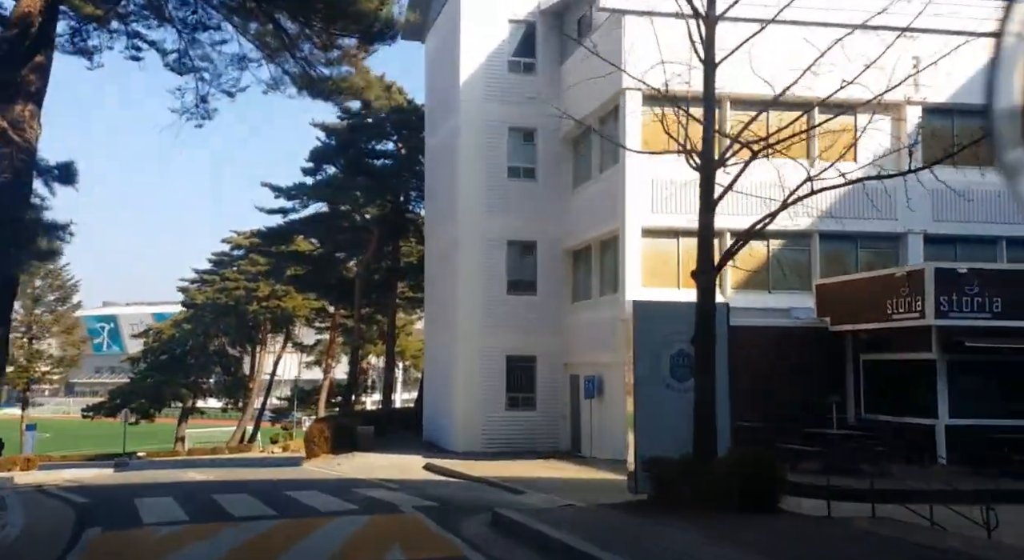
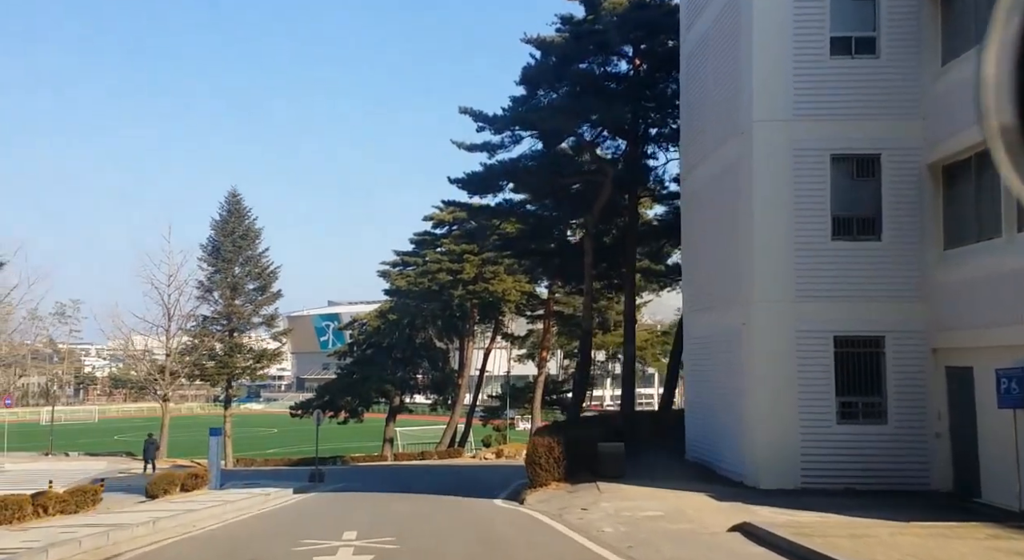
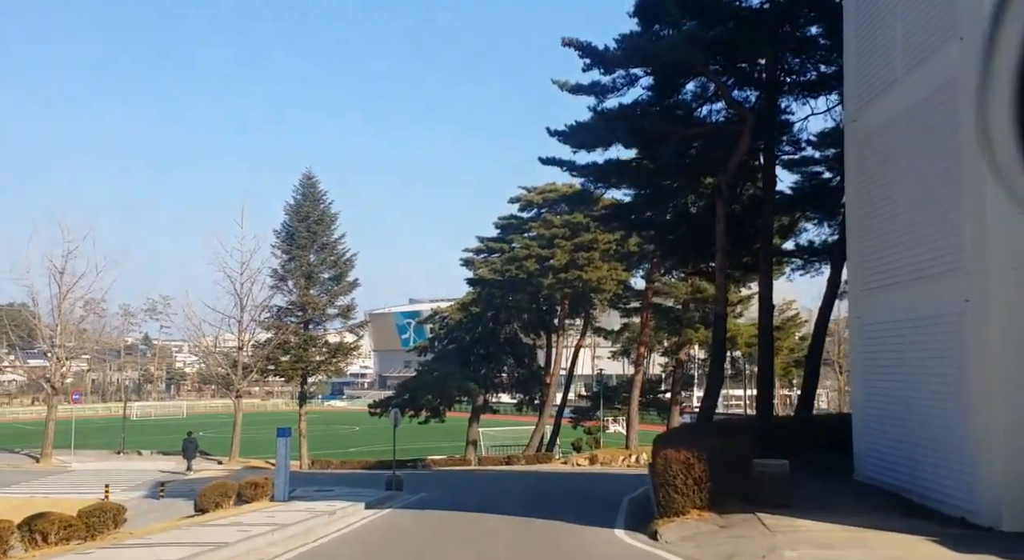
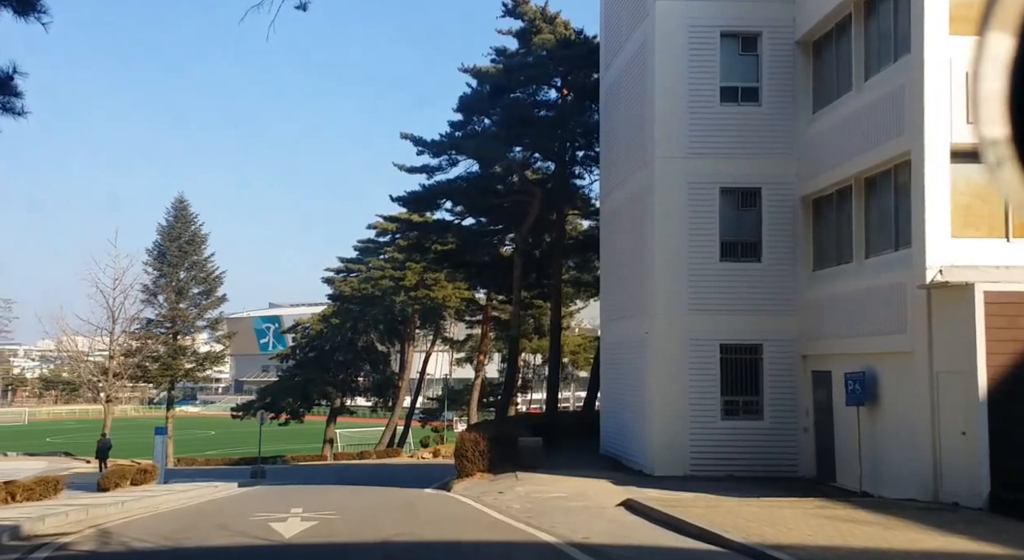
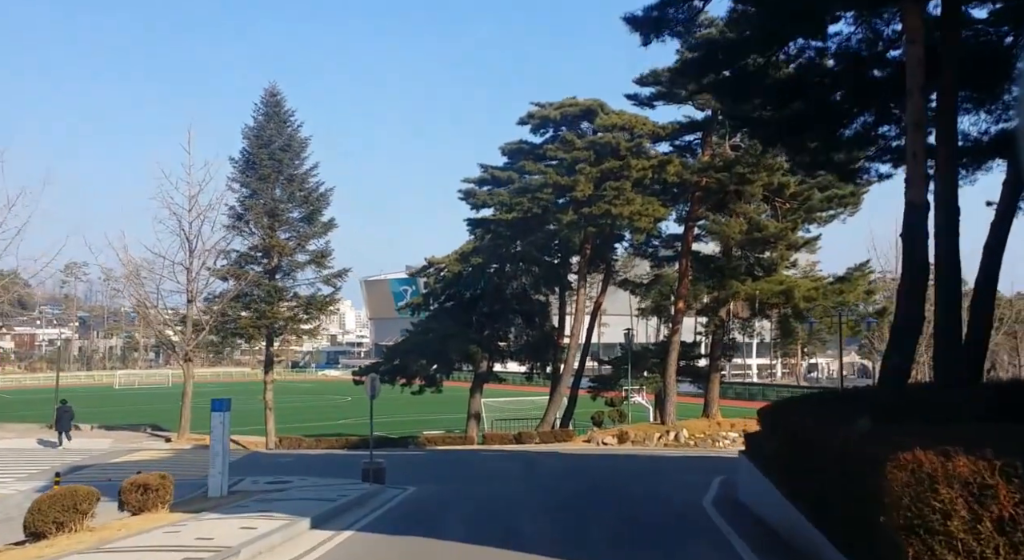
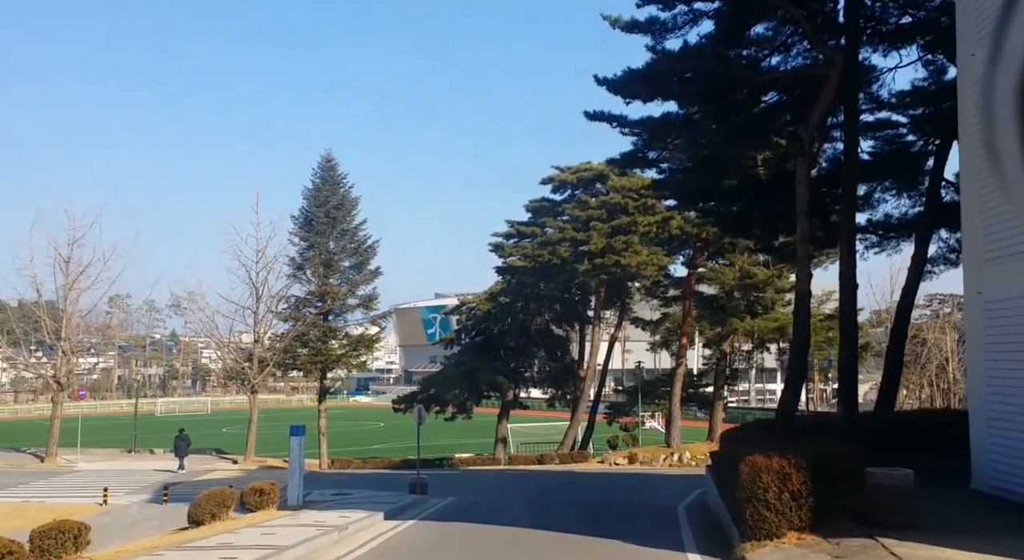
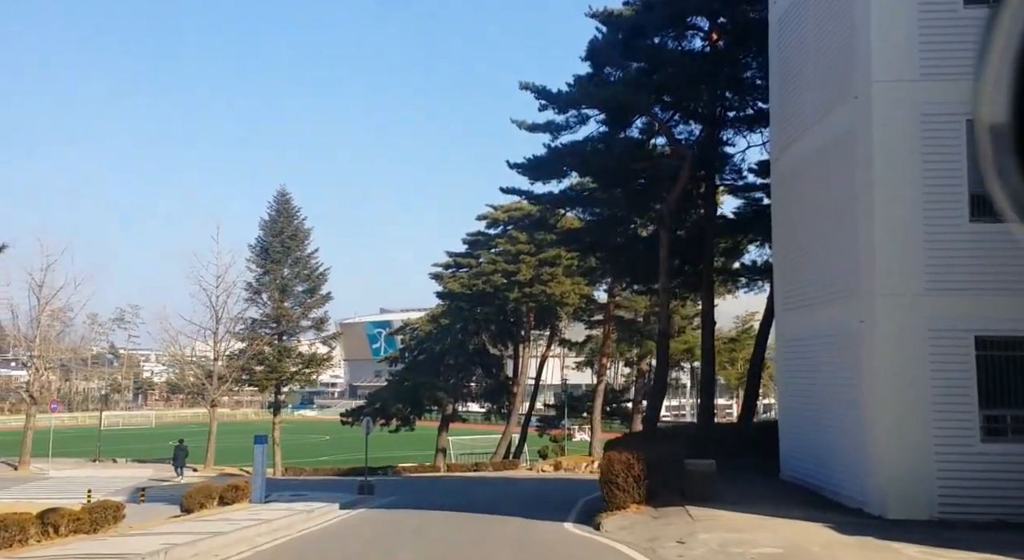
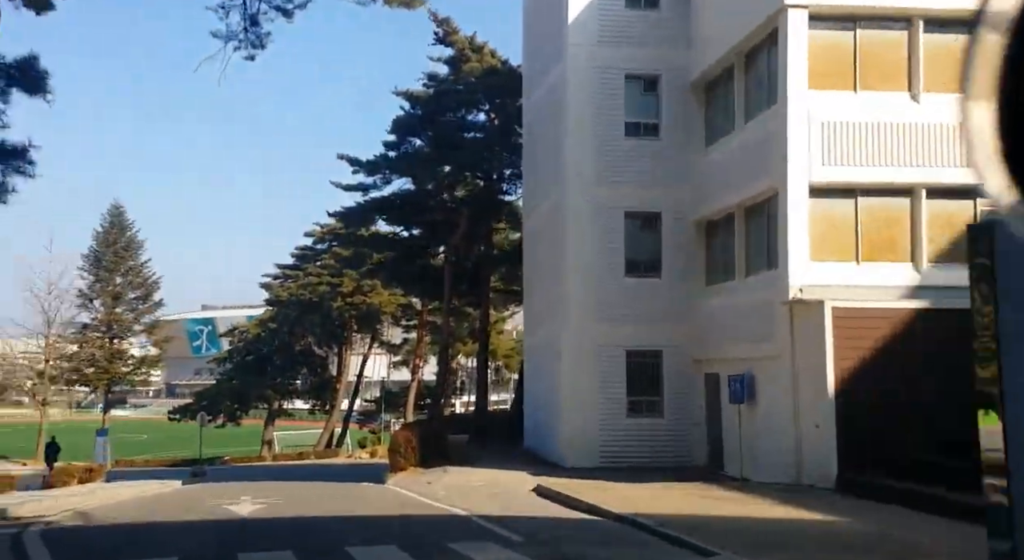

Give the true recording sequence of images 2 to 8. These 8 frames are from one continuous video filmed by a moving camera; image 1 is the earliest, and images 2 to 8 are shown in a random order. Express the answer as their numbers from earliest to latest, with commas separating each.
8, 4, 2, 7, 3, 6, 5
